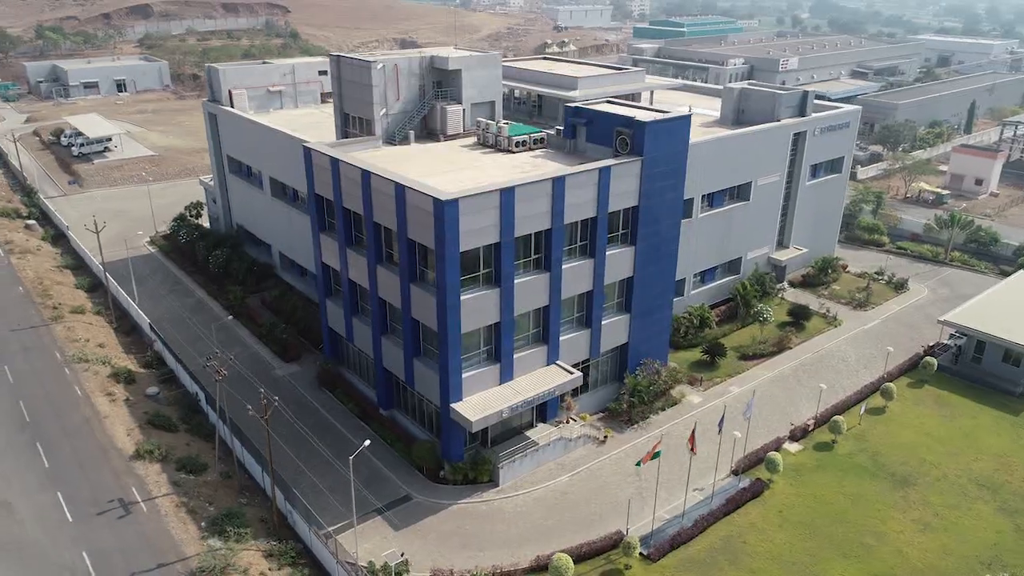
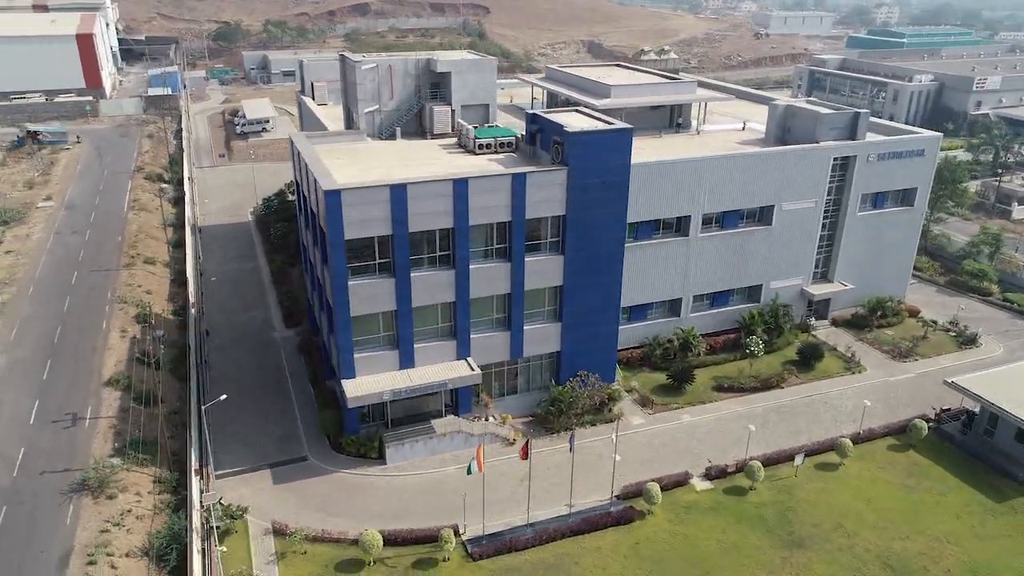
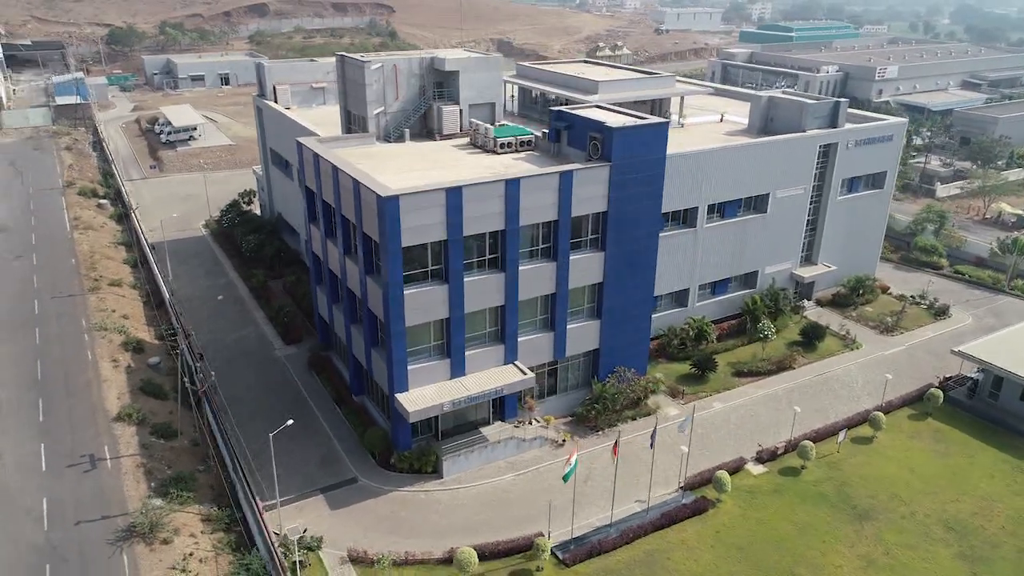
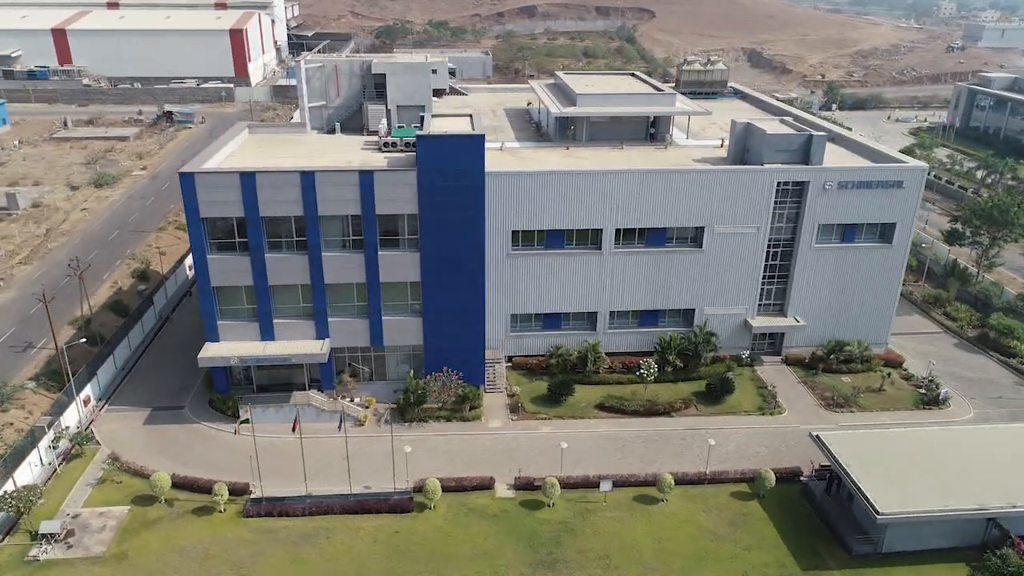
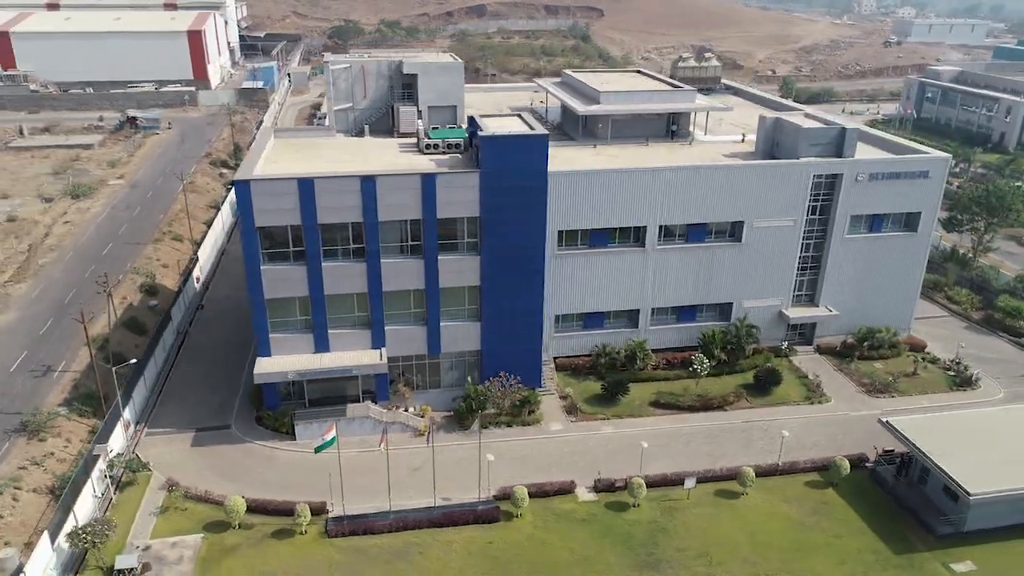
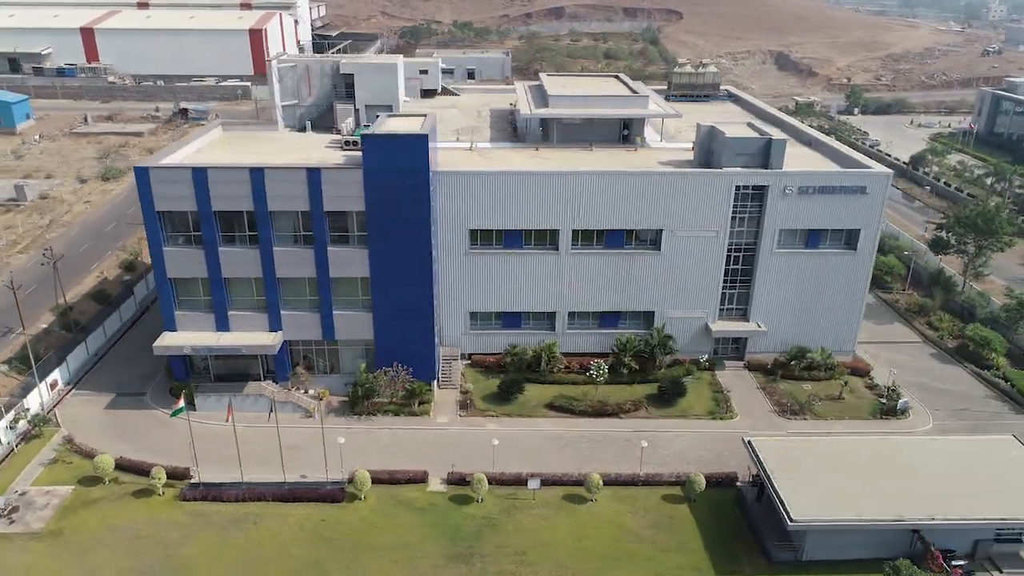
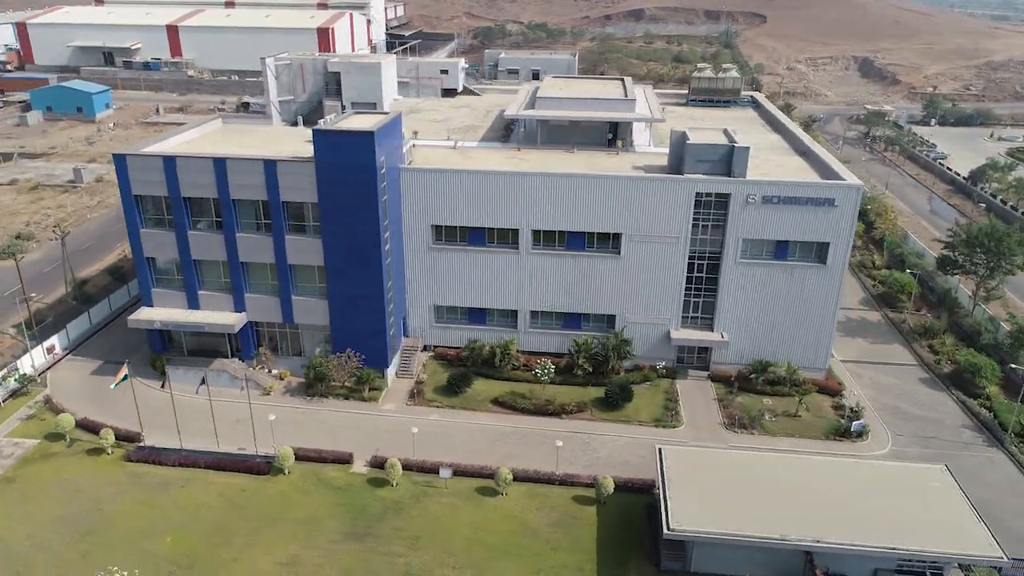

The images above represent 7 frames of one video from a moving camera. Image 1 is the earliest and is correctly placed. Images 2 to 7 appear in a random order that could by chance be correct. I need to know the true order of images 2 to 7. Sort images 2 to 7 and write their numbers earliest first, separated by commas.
3, 2, 5, 4, 6, 7
